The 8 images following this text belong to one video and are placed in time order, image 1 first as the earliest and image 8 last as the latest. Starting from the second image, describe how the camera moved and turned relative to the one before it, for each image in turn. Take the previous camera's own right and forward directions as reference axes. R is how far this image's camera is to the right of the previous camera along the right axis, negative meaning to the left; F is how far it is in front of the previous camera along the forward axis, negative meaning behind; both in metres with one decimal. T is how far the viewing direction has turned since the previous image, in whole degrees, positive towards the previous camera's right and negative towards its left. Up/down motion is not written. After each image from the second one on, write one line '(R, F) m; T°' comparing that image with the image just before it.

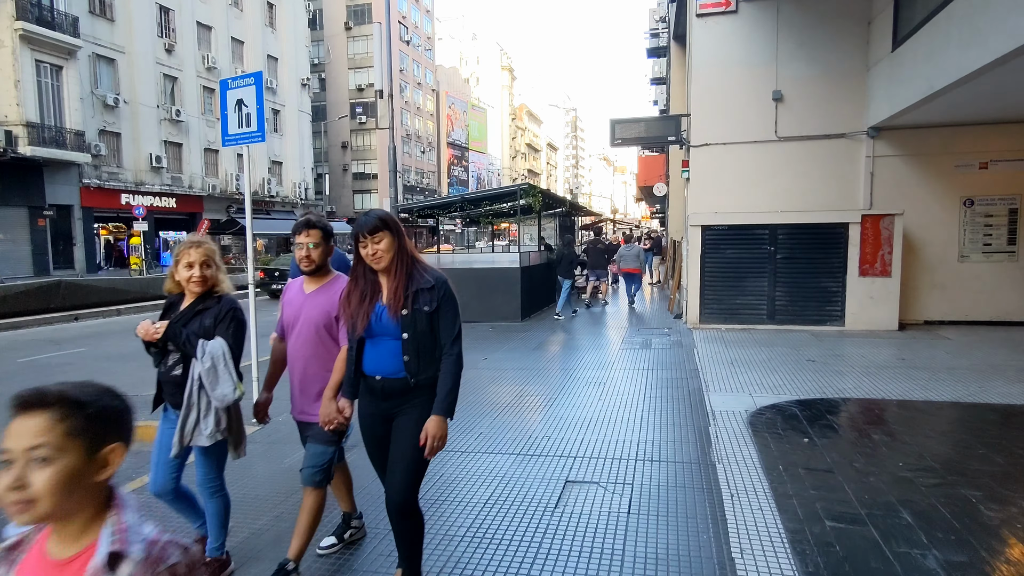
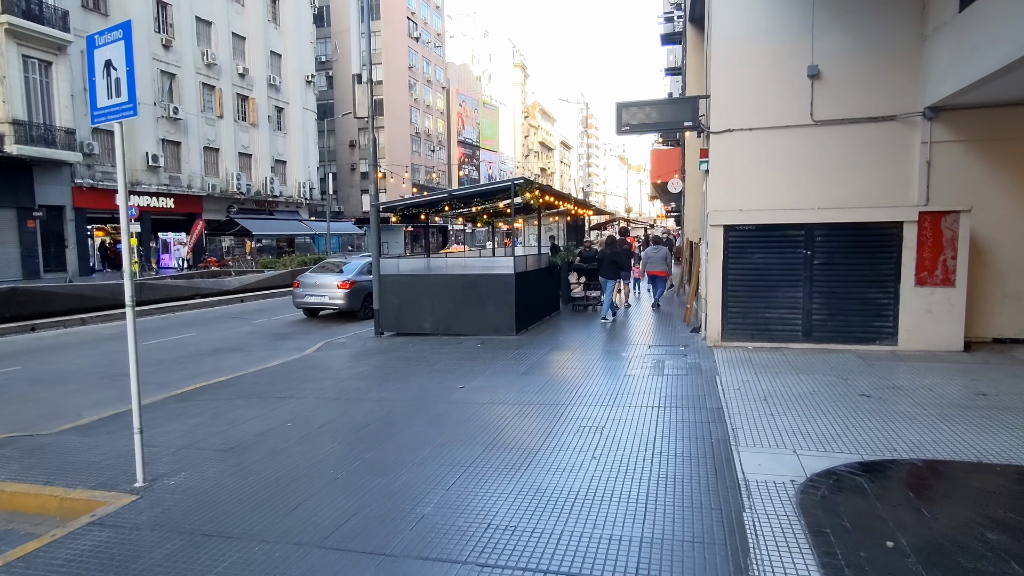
(+0.4, +1.6) m; -1°
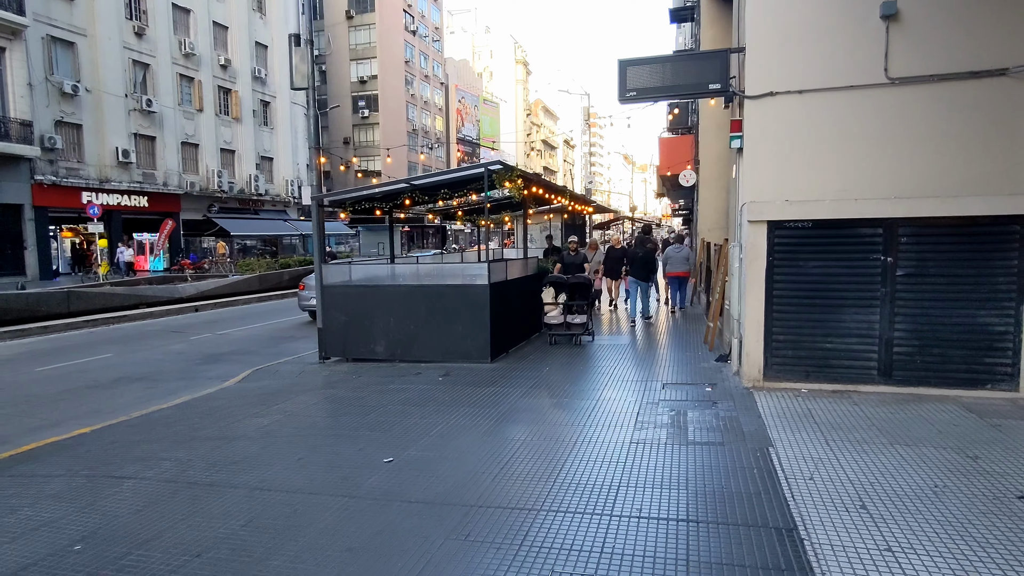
(+0.4, +2.5) m; 0°
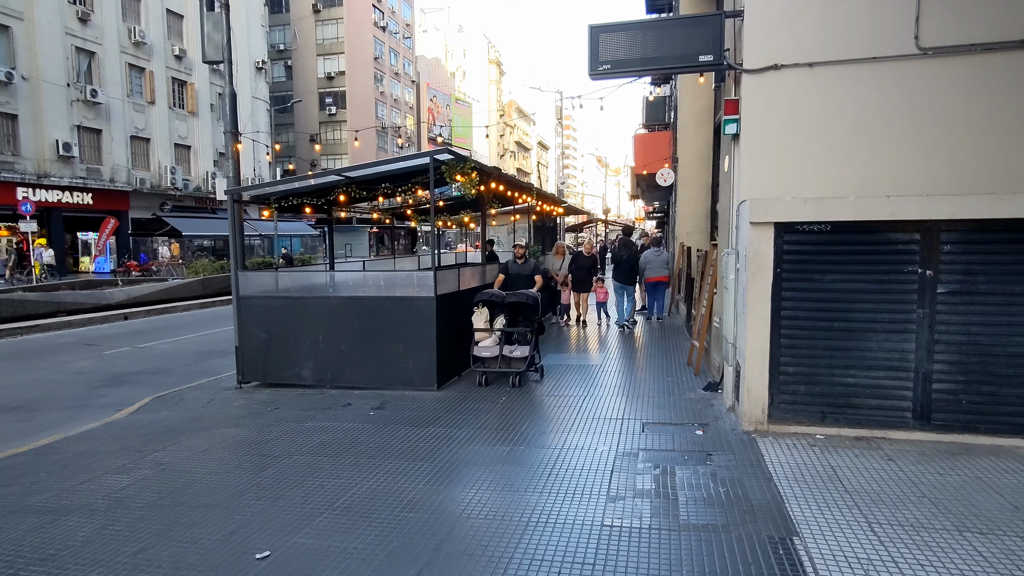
(+0.3, +1.5) m; +2°
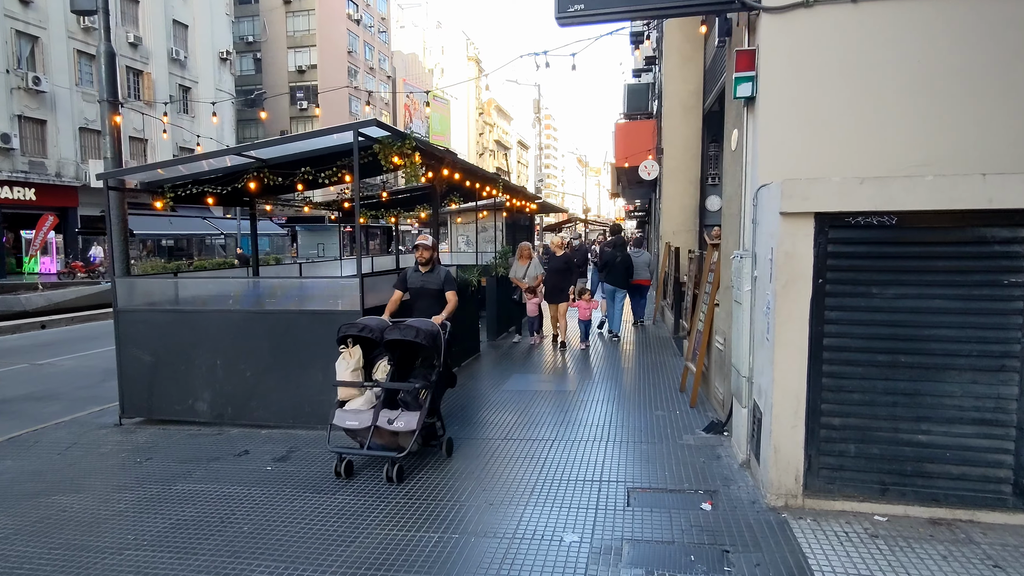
(+0.3, +1.6) m; +2°
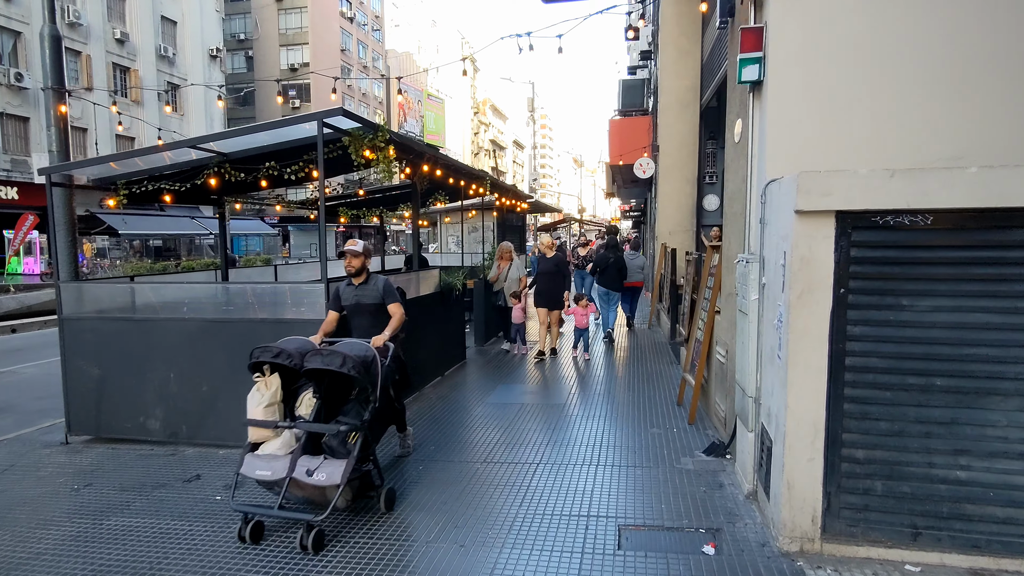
(+0.1, +0.5) m; 0°
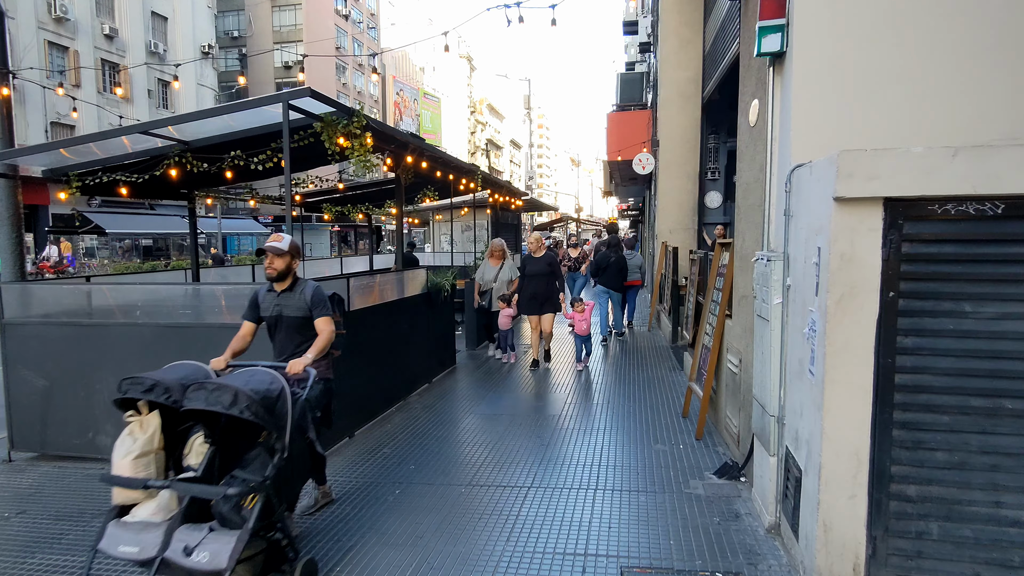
(+0.1, +0.6) m; 0°
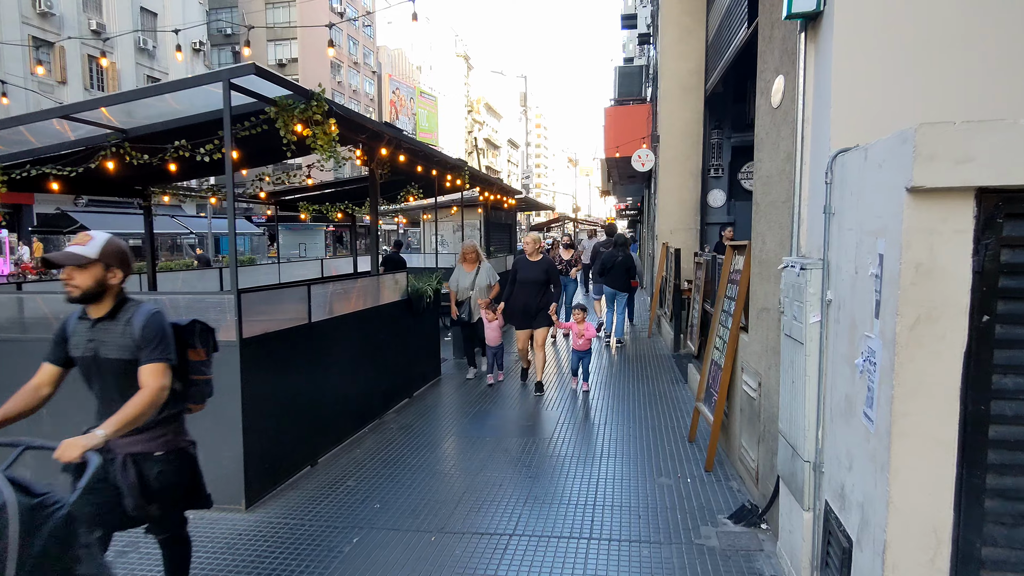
(+0.1, +0.7) m; 0°
